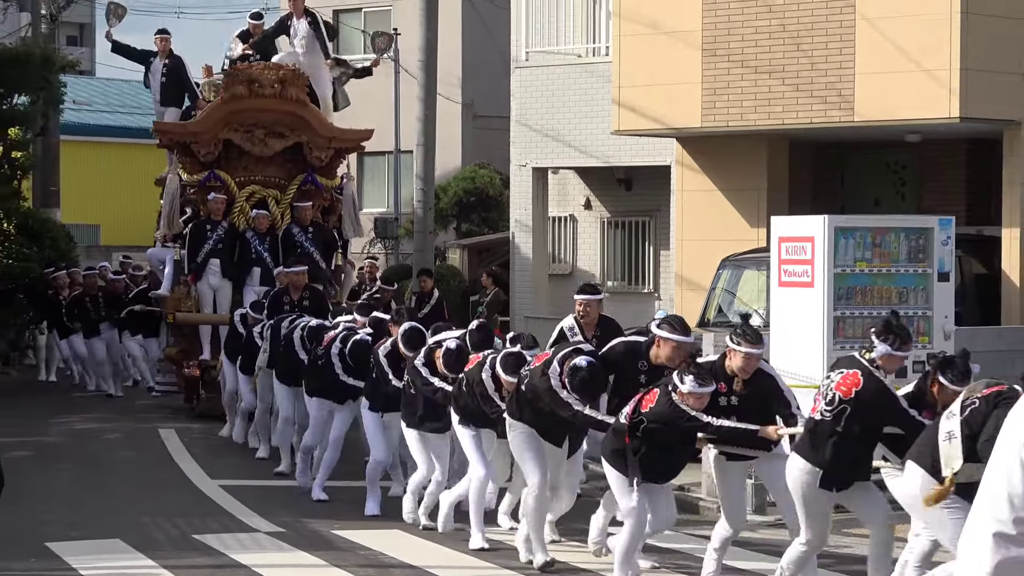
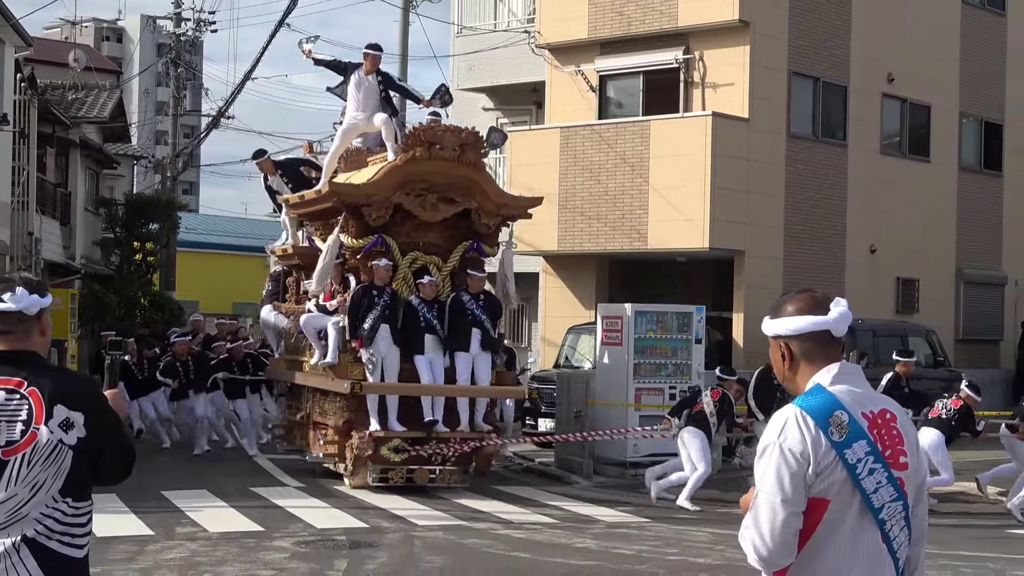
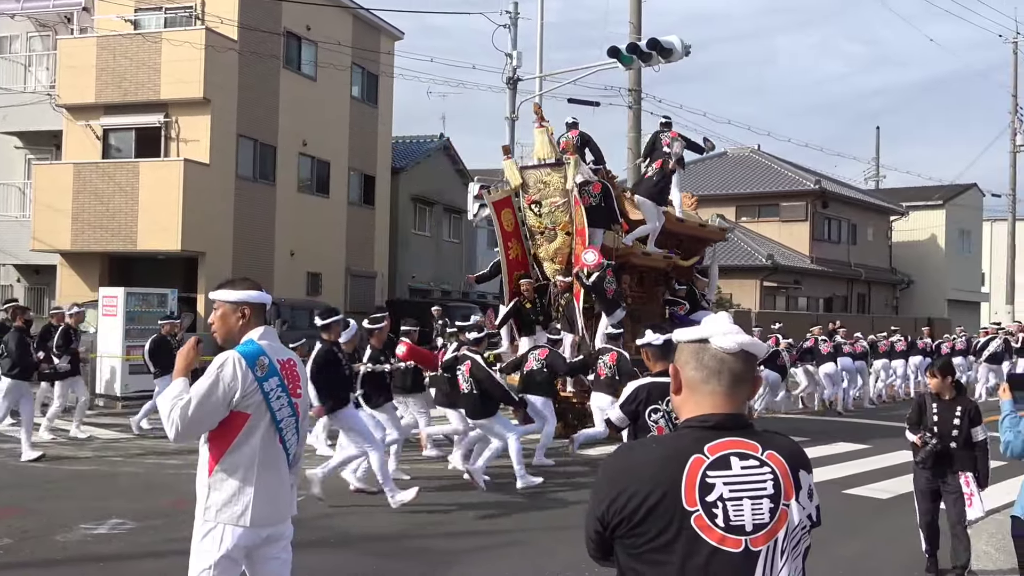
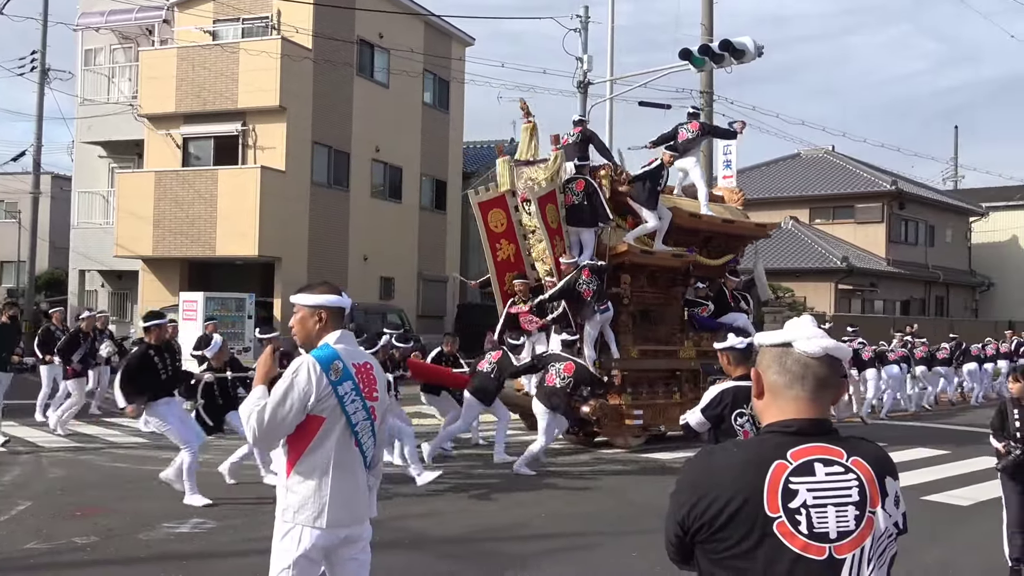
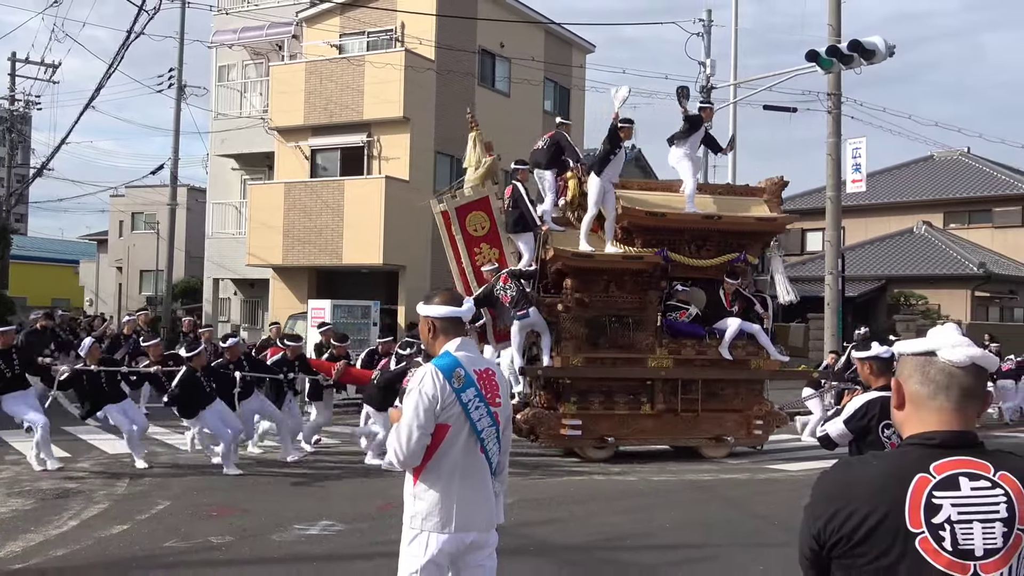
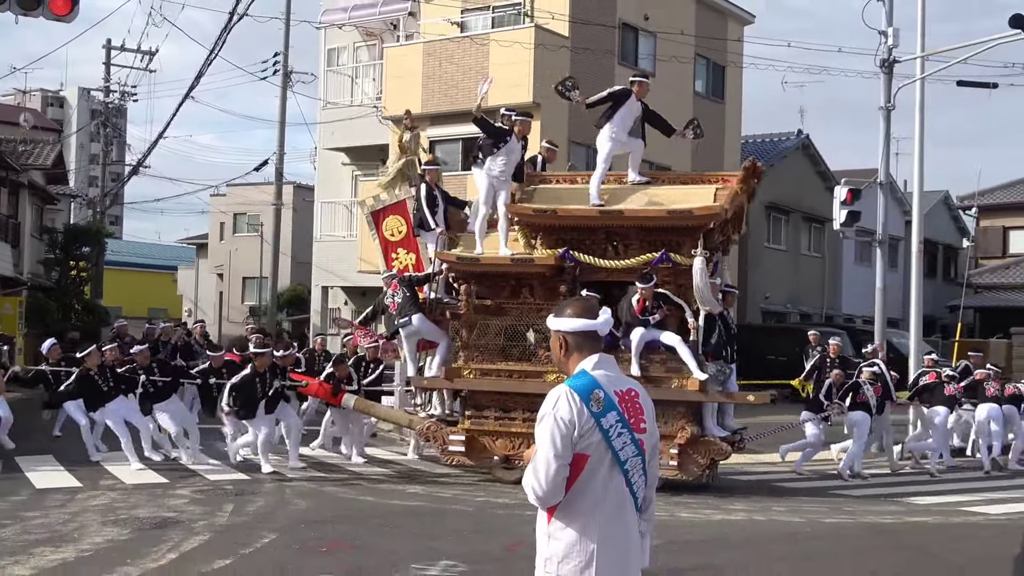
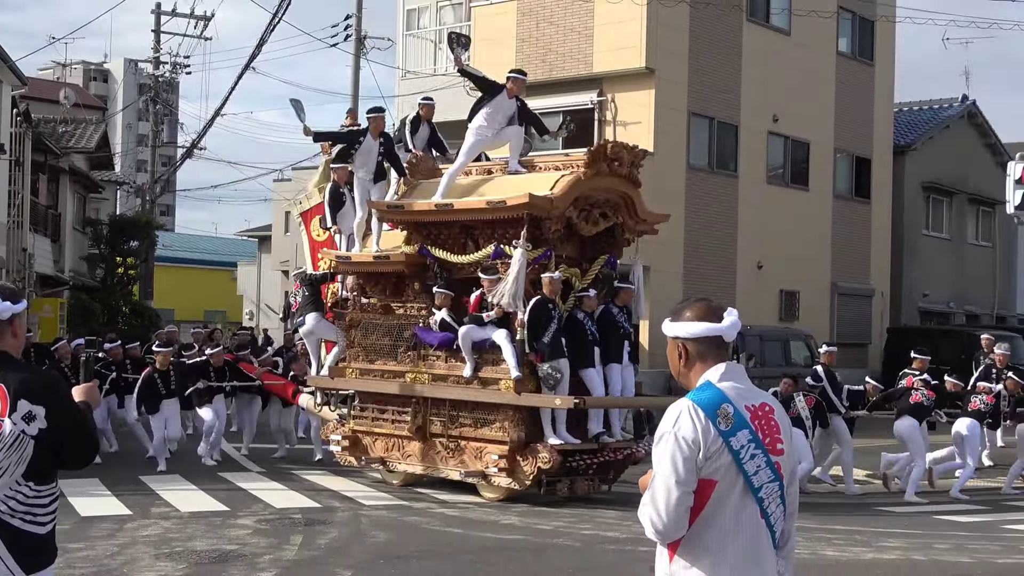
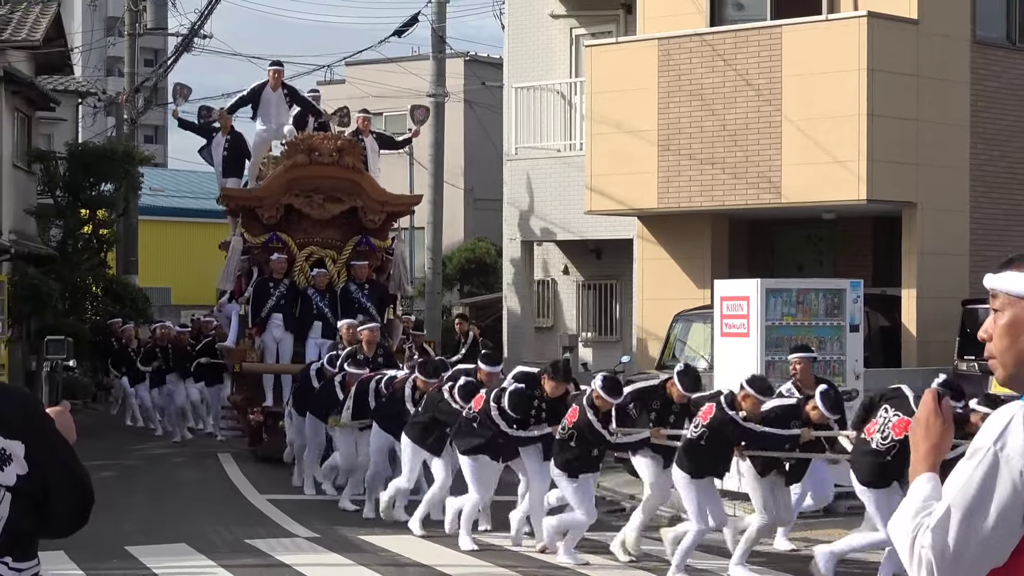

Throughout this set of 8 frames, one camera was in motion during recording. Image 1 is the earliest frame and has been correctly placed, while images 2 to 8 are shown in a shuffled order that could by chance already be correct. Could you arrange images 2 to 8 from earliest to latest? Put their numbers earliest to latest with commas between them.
8, 2, 7, 6, 5, 4, 3
